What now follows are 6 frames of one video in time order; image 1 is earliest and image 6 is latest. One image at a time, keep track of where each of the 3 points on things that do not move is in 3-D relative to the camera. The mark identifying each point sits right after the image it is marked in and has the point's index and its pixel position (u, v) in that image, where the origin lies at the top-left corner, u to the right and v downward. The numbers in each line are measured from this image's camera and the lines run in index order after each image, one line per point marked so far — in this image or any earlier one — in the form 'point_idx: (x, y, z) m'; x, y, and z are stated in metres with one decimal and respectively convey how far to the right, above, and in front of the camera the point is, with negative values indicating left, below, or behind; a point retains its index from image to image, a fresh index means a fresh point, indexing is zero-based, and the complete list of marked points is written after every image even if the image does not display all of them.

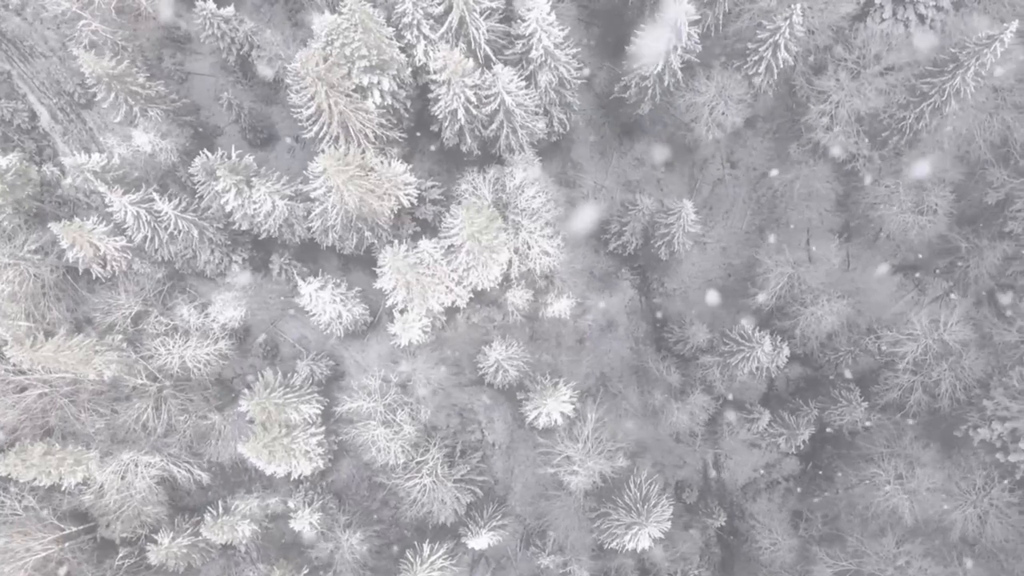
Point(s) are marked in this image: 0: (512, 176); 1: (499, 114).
0: (-0.1, +3.5, +19.1) m
1: (-0.3, +5.1, +18.2) m
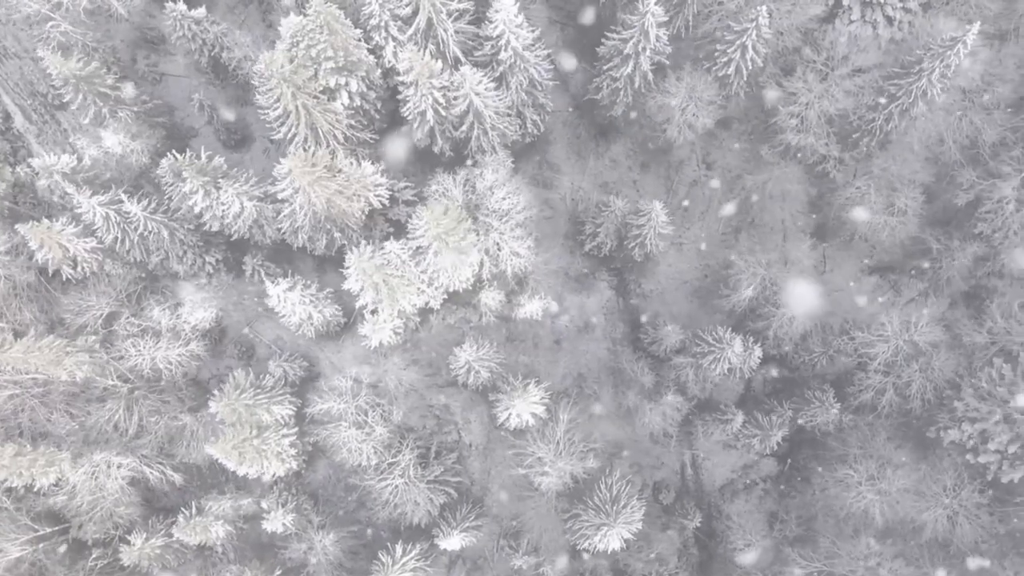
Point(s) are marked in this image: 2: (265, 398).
0: (-1.0, +3.5, +19.2) m
1: (-1.2, +5.1, +18.2) m
2: (-7.6, -3.4, +19.2) m
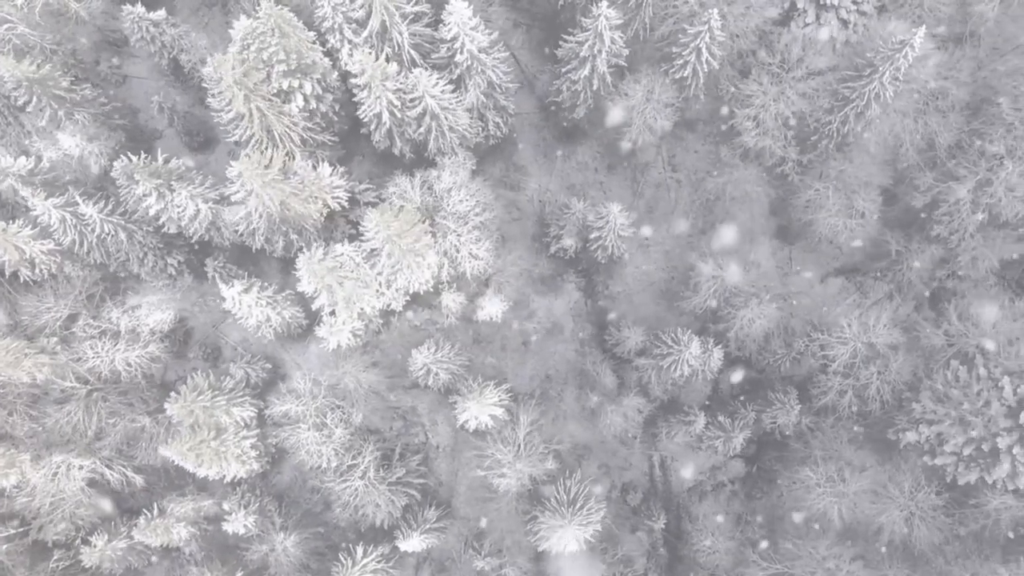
0: (-2.3, +3.4, +19.2) m
1: (-2.5, +5.0, +18.2) m
2: (-8.9, -3.4, +19.2) m
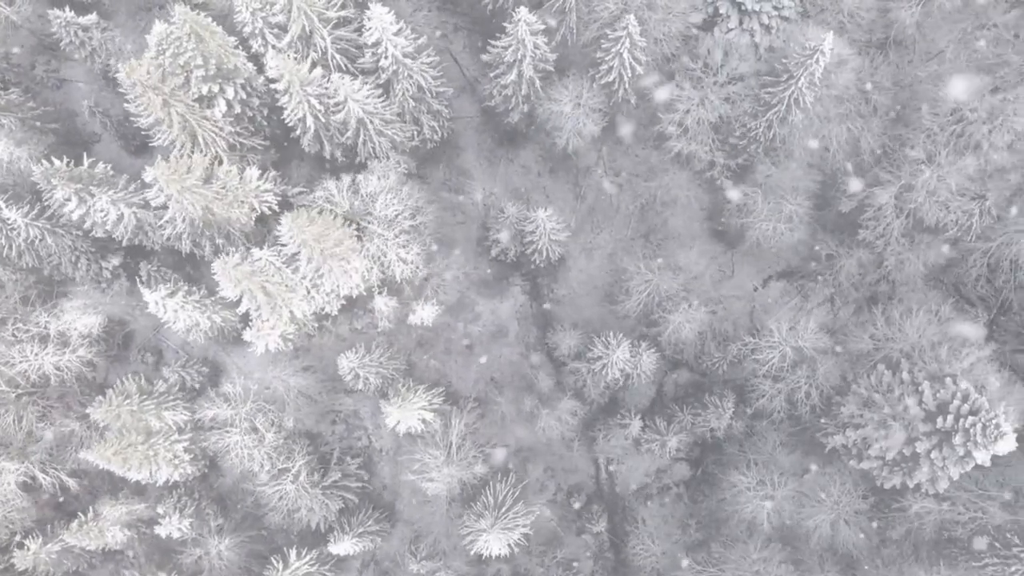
0: (-4.5, +3.3, +19.2) m
1: (-4.7, +4.9, +18.3) m
2: (-11.2, -3.6, +19.3) m
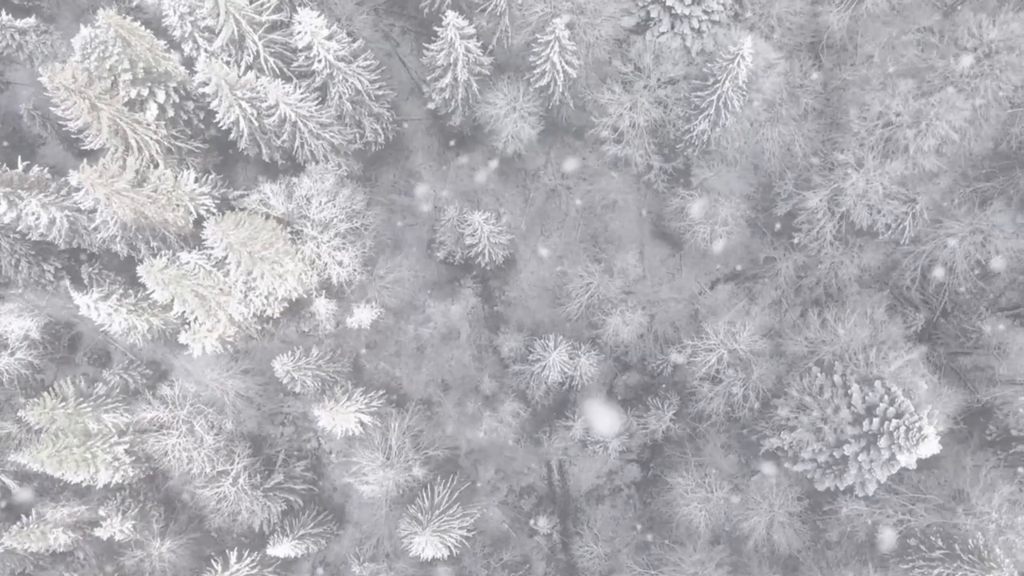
0: (-6.5, +3.2, +19.3) m
1: (-6.7, +4.8, +18.3) m
2: (-13.1, -3.6, +19.3) m
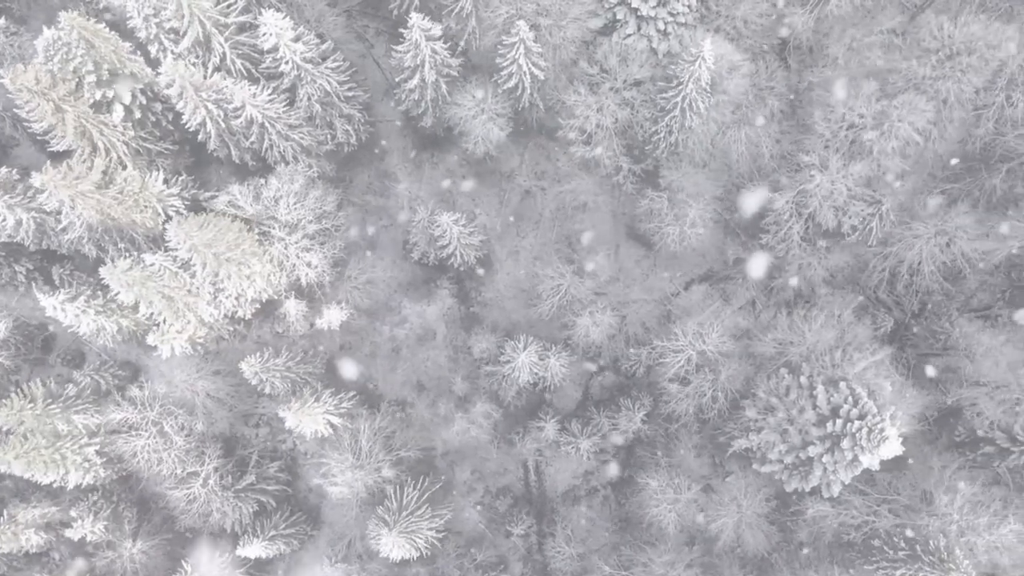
0: (-7.5, +3.1, +19.3) m
1: (-7.7, +4.8, +18.3) m
2: (-14.1, -3.7, +19.3) m
